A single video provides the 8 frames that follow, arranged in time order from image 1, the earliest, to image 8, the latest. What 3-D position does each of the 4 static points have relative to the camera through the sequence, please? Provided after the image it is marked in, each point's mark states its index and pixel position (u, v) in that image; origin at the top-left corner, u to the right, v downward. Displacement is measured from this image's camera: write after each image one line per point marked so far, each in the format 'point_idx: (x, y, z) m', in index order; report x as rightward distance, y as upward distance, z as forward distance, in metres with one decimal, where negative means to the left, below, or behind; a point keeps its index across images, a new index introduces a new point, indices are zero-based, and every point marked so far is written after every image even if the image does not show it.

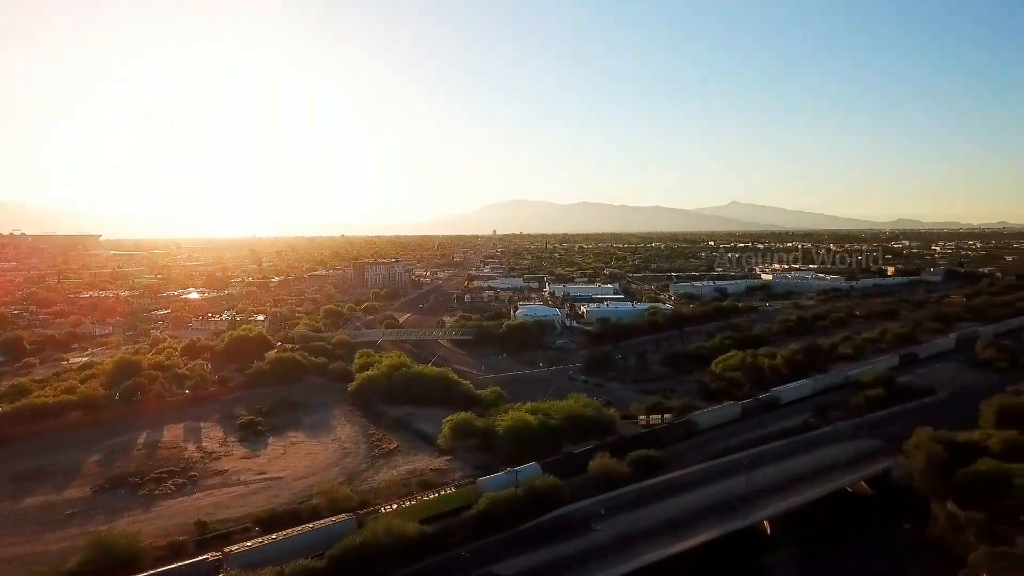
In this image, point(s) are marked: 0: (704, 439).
0: (+4.1, -3.3, +17.4) m
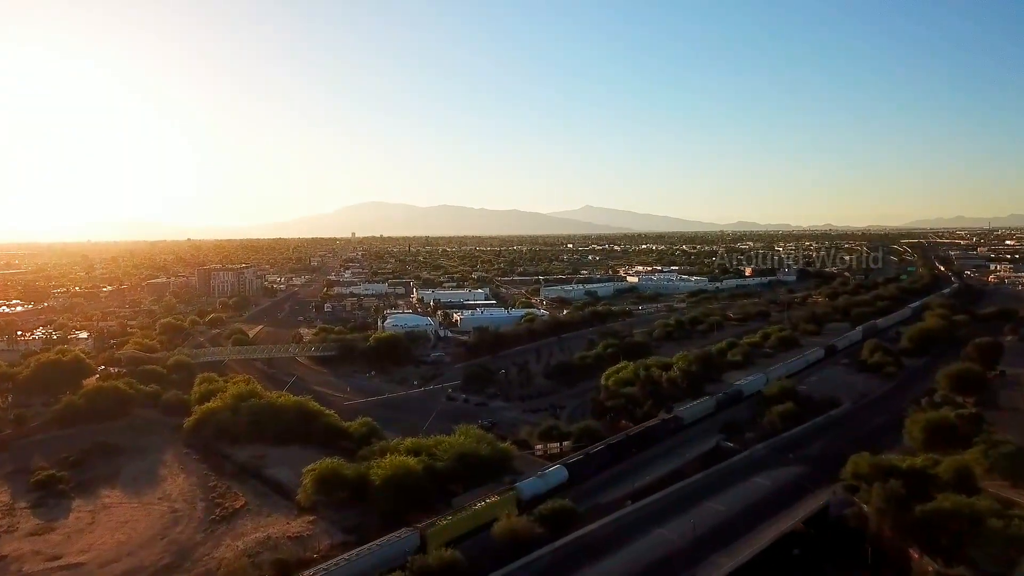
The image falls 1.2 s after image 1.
0: (+1.9, -3.5, +15.0) m
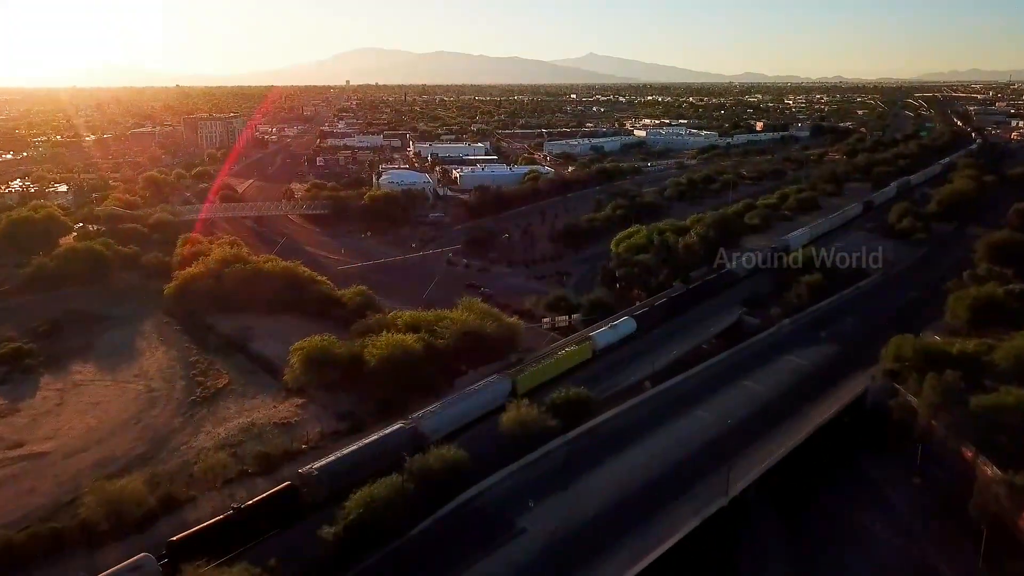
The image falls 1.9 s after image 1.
0: (+2.0, -1.2, +13.8) m
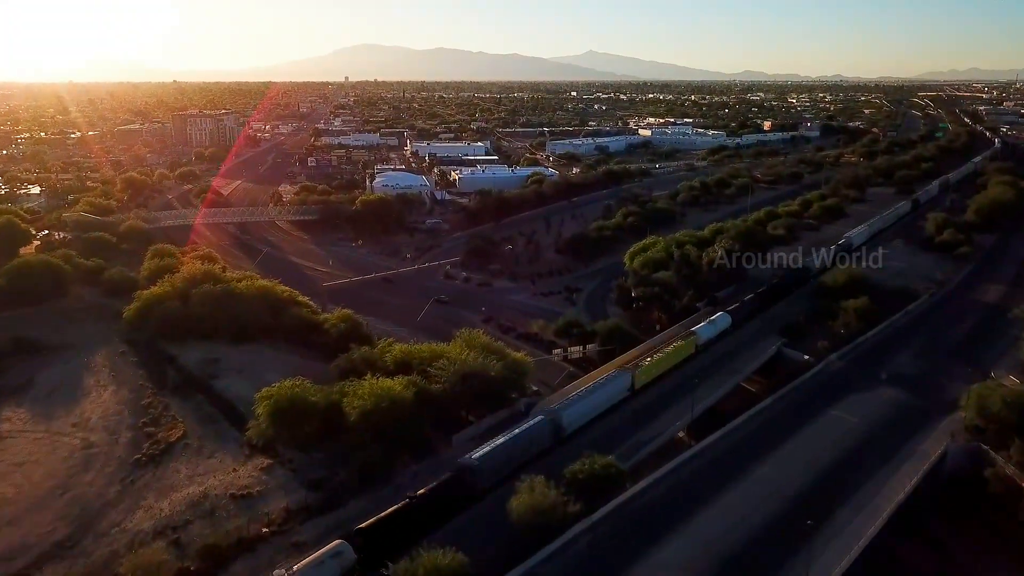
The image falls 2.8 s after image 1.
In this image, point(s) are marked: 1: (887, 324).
0: (+2.1, -1.7, +11.8) m
1: (+6.9, -0.7, +14.8) m
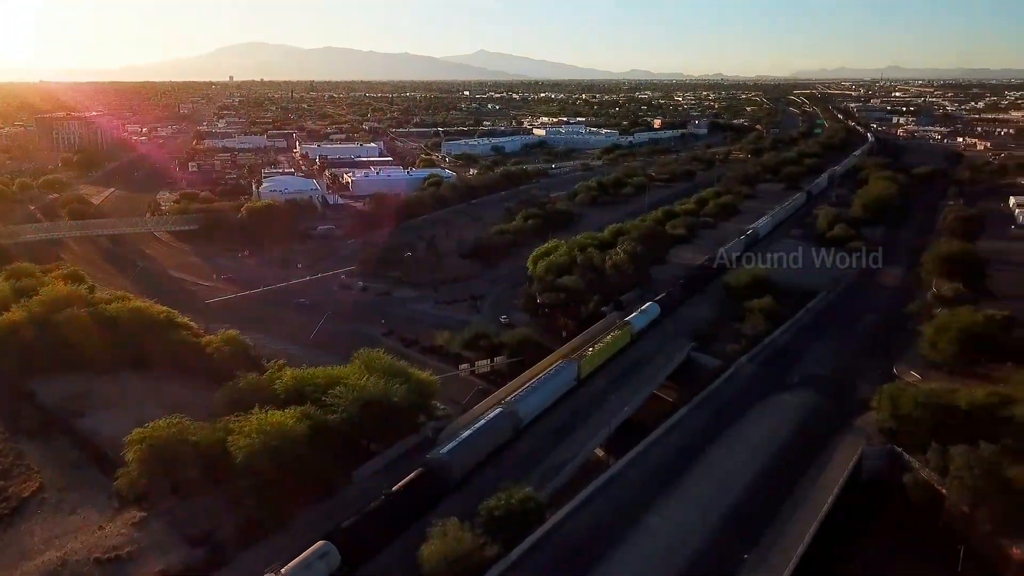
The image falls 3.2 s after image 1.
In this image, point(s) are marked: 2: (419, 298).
0: (+0.8, -1.8, +11.2) m
1: (+5.1, -0.7, +14.8) m
2: (-2.3, -0.2, +20.0) m
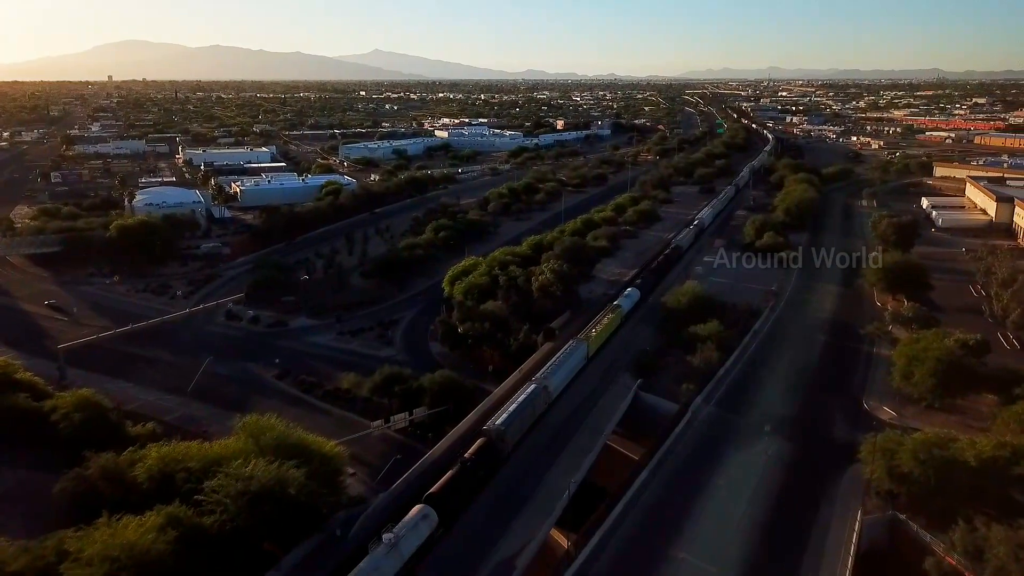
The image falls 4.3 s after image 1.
0: (0.0, -2.3, +9.2) m
1: (+3.8, -1.0, +13.3) m
2: (-4.2, -0.9, +17.6) m
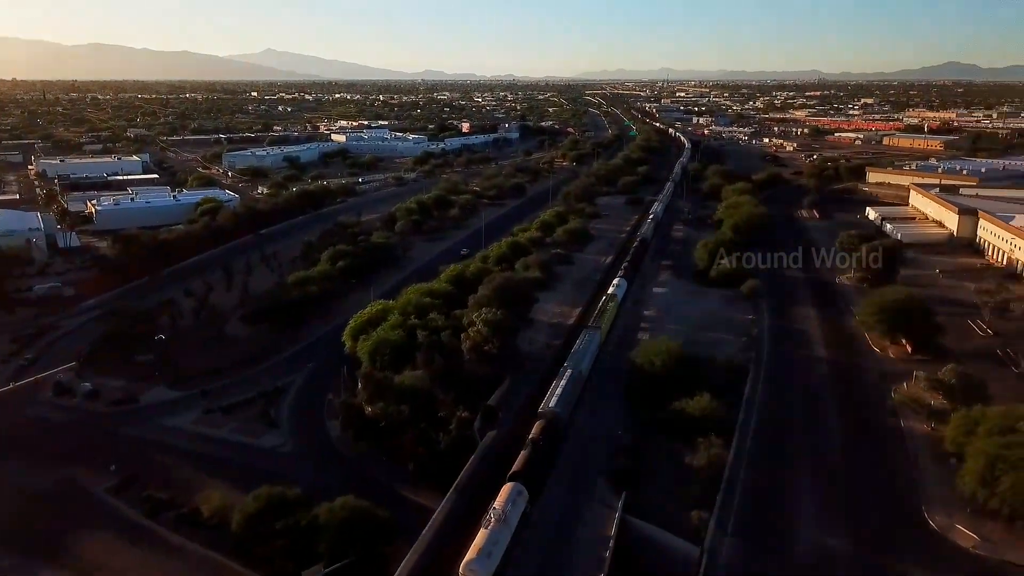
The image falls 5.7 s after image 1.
0: (-0.3, -3.2, +5.6) m
1: (+3.0, -1.9, +10.1) m
2: (-5.5, -1.9, +13.4) m
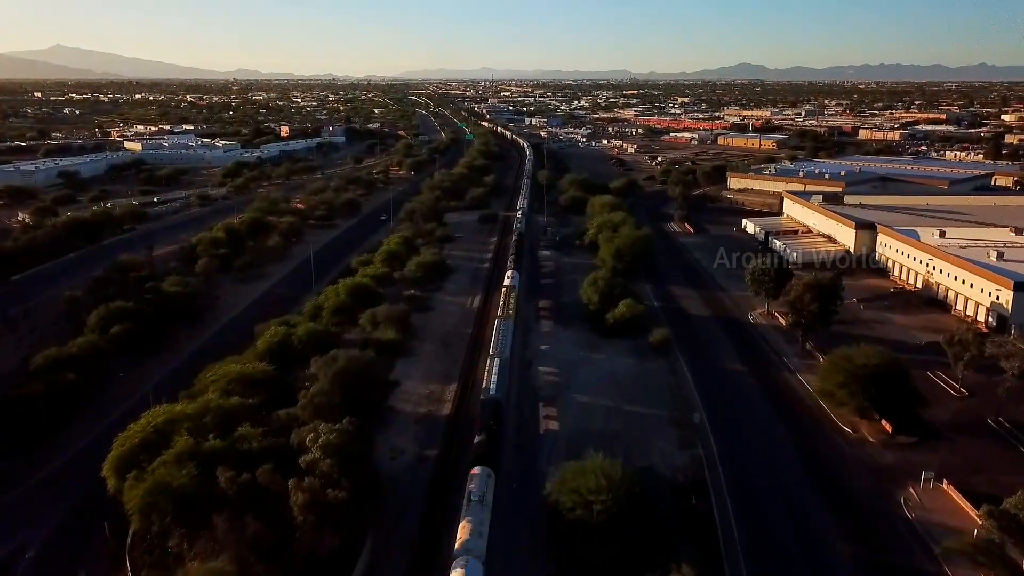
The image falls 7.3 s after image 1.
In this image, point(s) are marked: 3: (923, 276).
0: (-0.2, -4.3, +1.3) m
1: (+2.0, -2.8, +6.4) m
2: (-6.9, -3.3, +7.9) m
3: (+8.6, +0.2, +17.0) m
